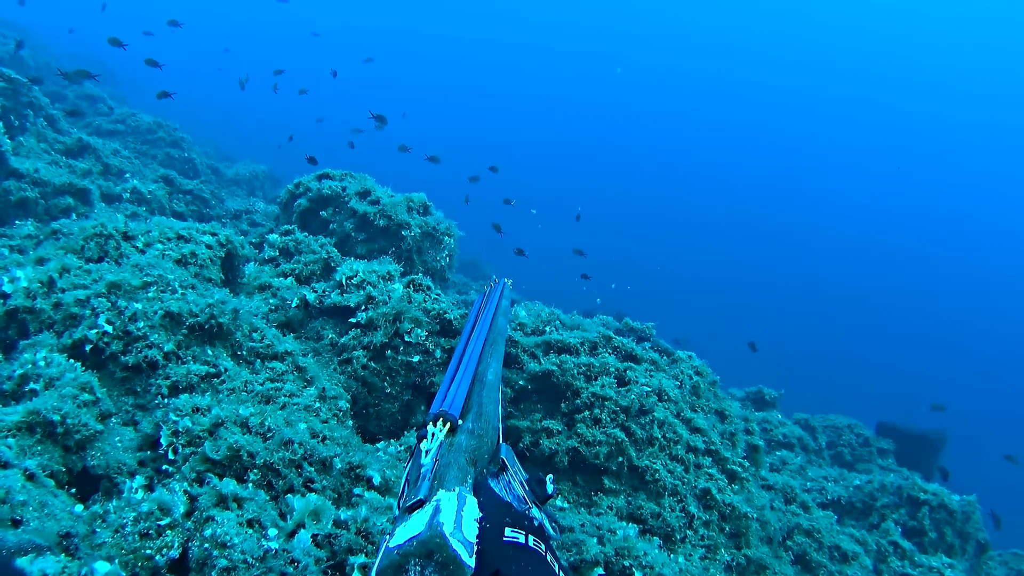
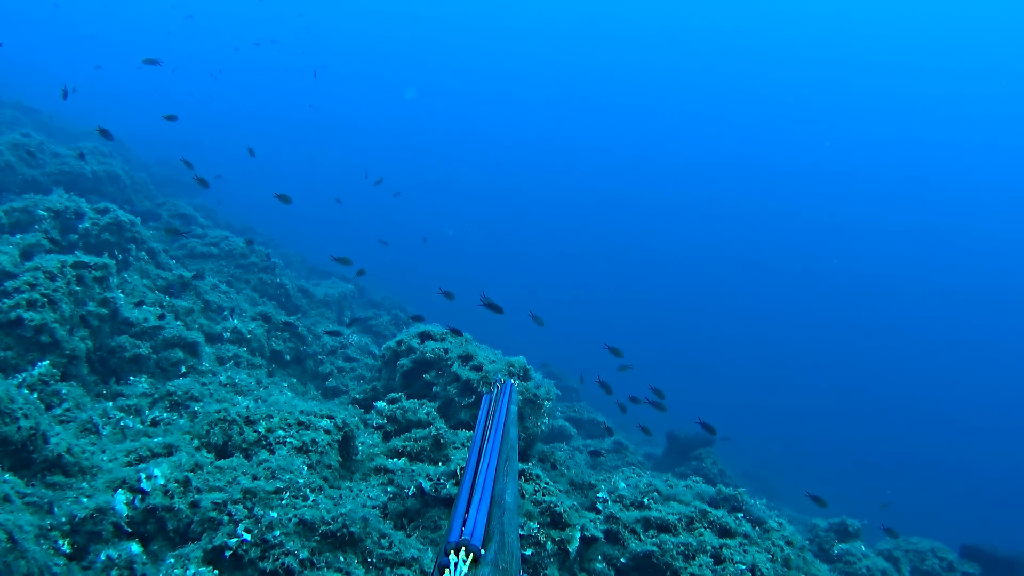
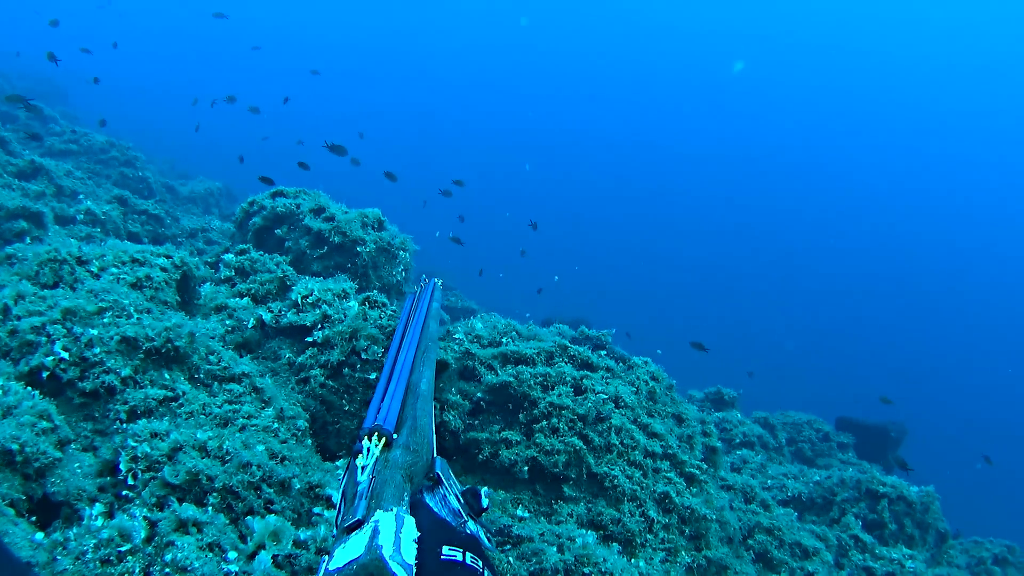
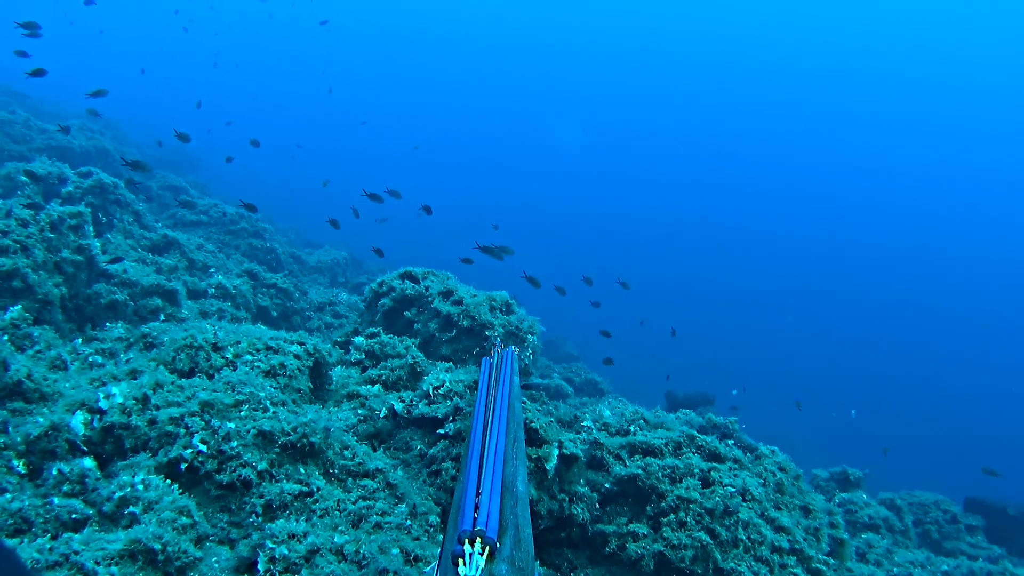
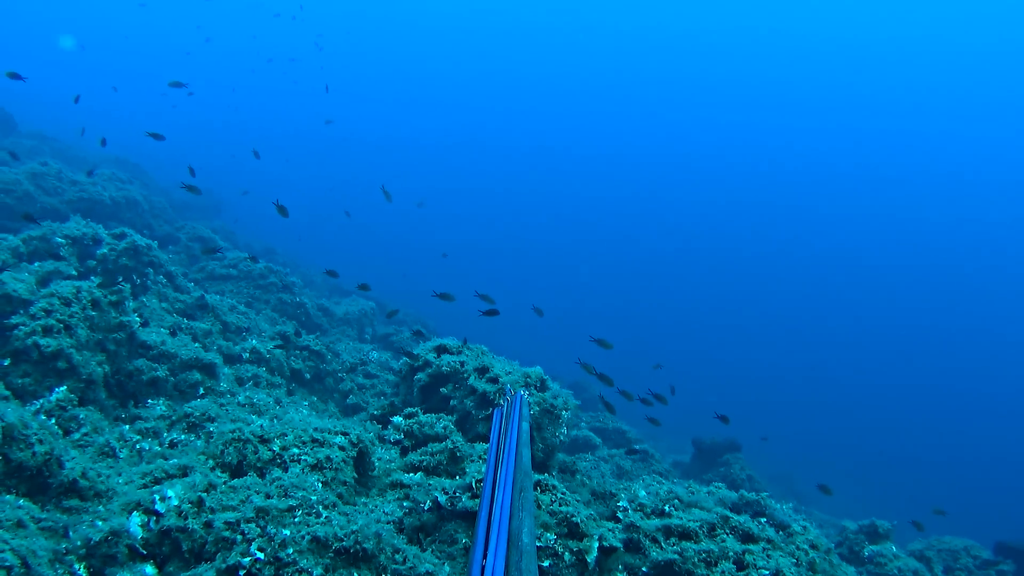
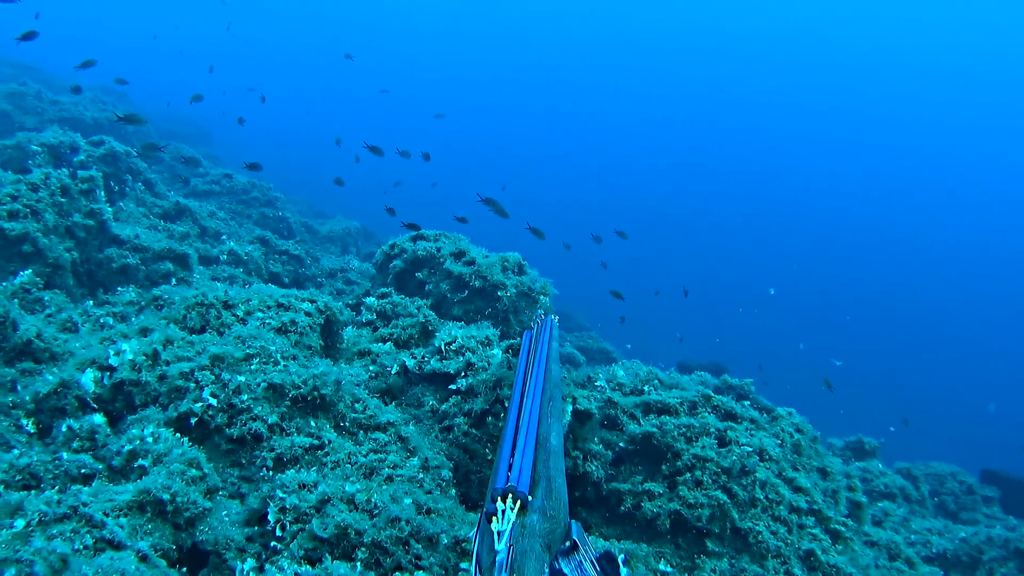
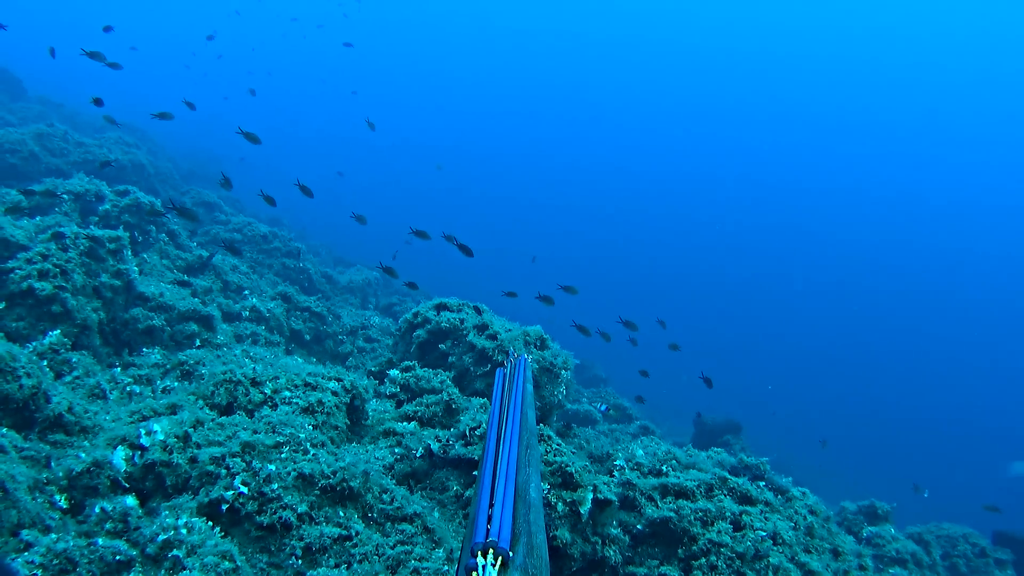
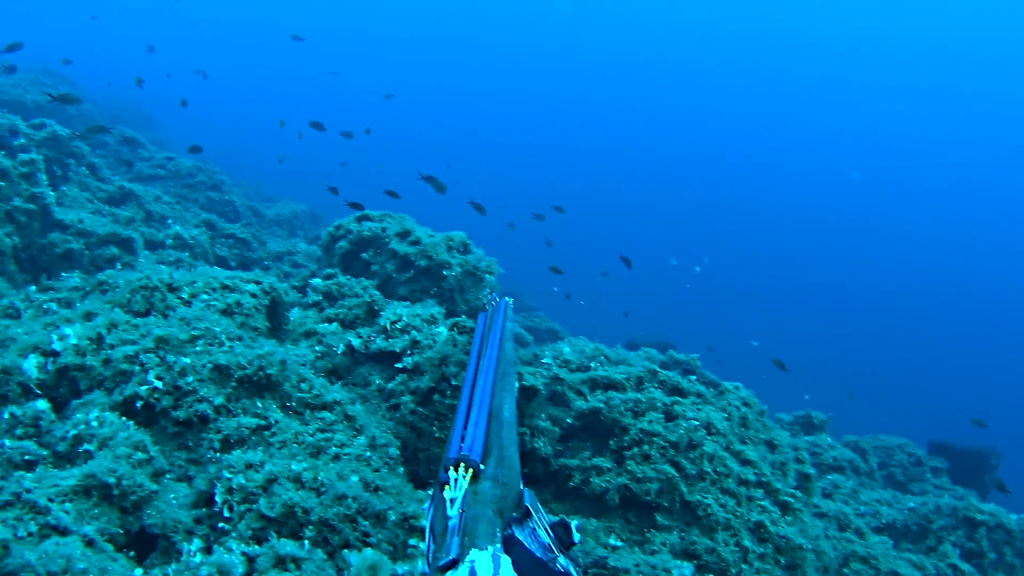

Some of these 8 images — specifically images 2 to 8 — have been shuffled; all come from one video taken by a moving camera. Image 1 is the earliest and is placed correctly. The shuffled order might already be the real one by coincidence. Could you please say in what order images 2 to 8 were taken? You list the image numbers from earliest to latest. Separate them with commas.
3, 8, 6, 4, 7, 5, 2
